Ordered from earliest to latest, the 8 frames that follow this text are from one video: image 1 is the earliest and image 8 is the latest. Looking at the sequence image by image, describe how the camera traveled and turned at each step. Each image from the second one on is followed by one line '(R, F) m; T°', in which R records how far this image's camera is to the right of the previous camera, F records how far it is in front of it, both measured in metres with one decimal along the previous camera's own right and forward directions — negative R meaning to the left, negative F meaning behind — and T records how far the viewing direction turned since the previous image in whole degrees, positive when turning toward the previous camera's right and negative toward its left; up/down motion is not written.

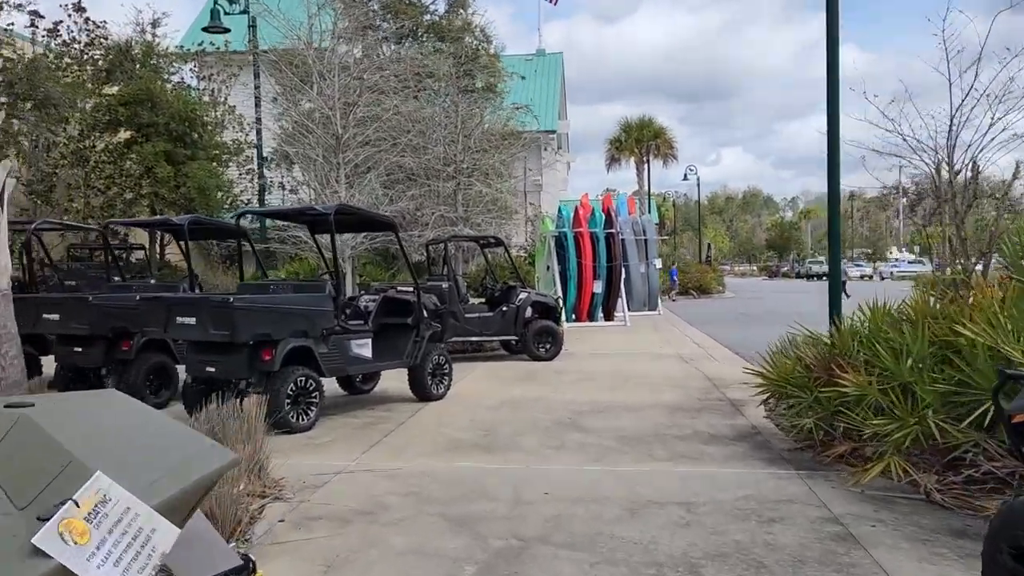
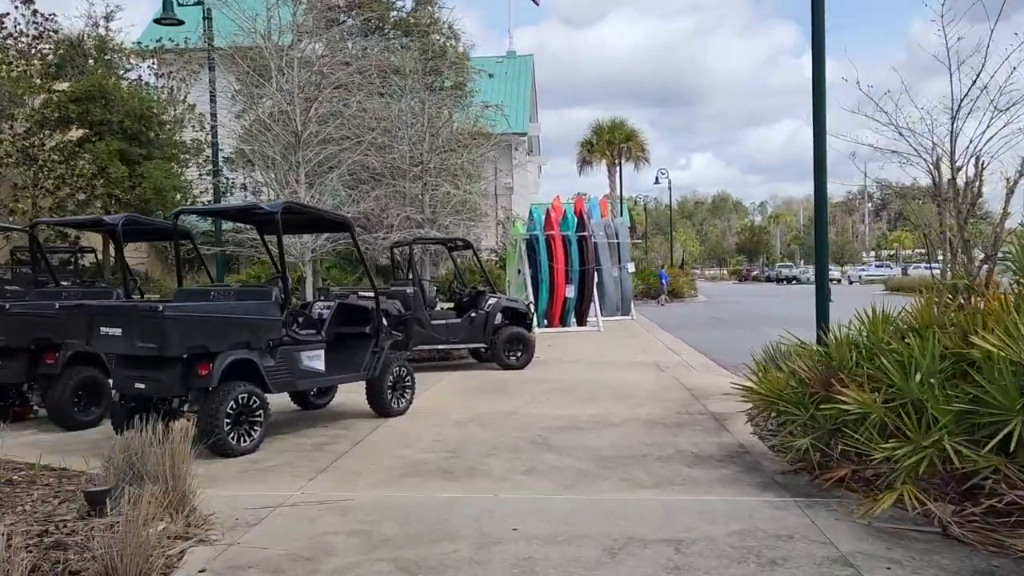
(+0.1, +0.7) m; +2°
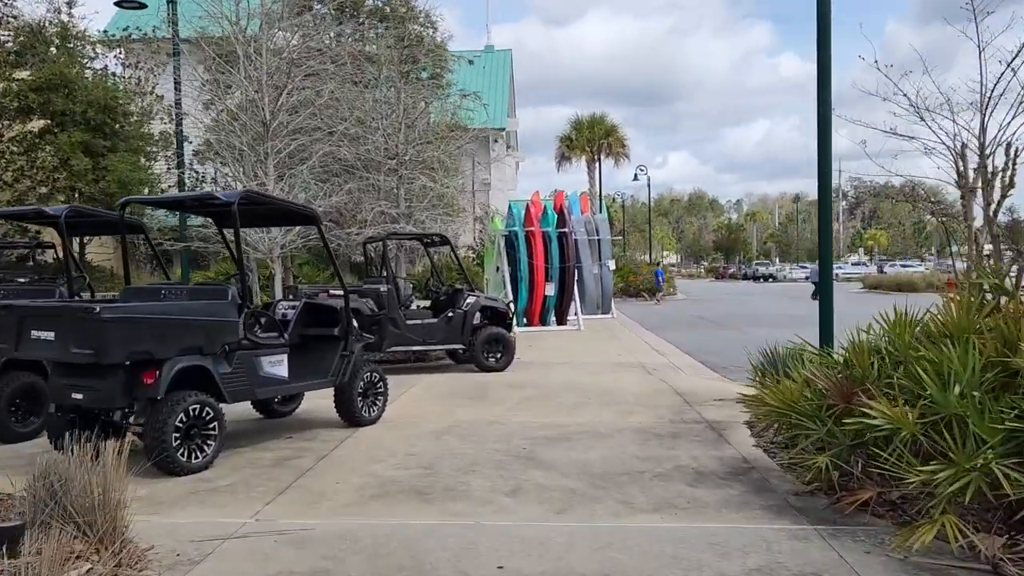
(0.0, +0.7) m; +2°
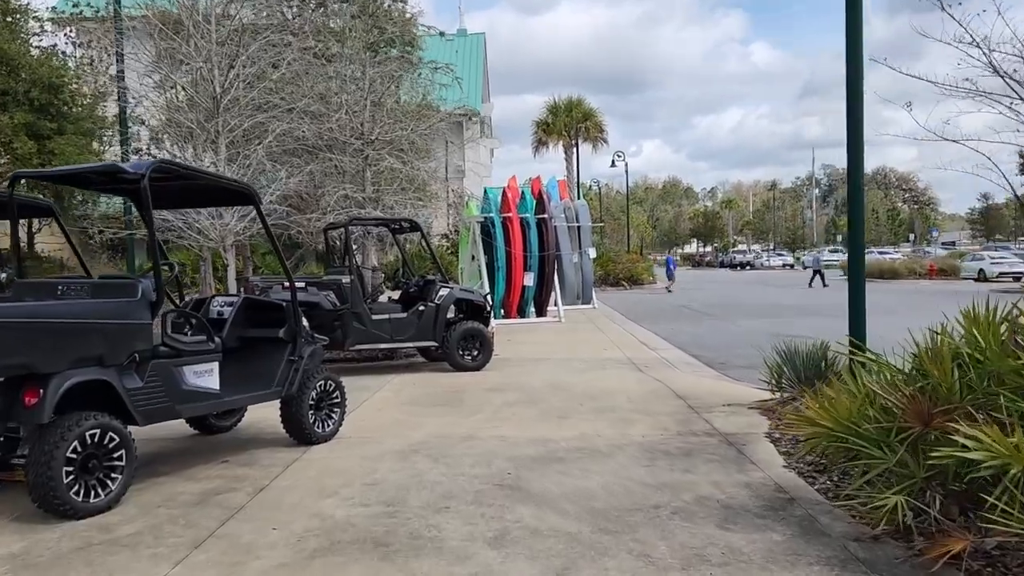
(0.0, +1.2) m; +2°
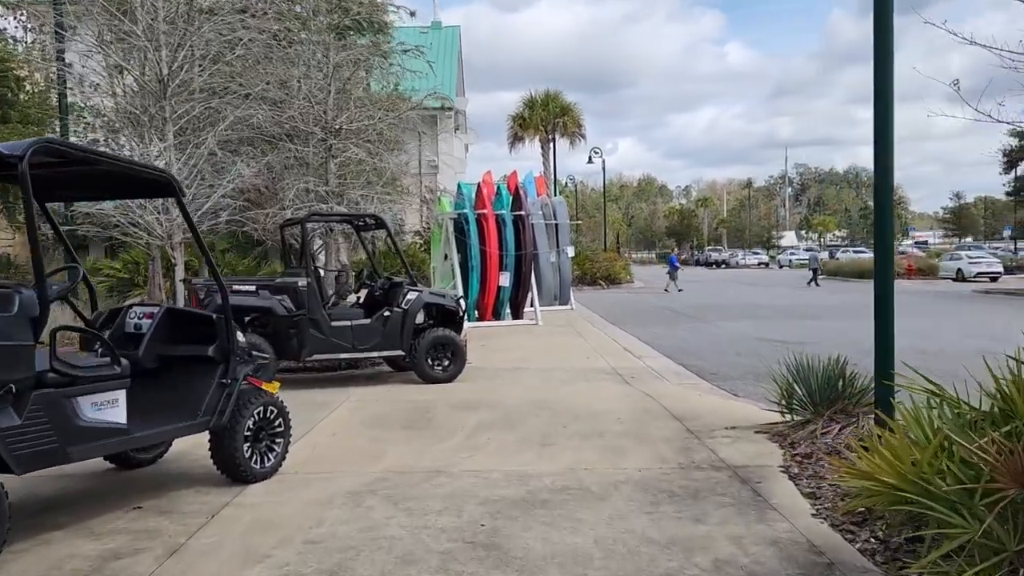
(0.0, +1.0) m; +2°
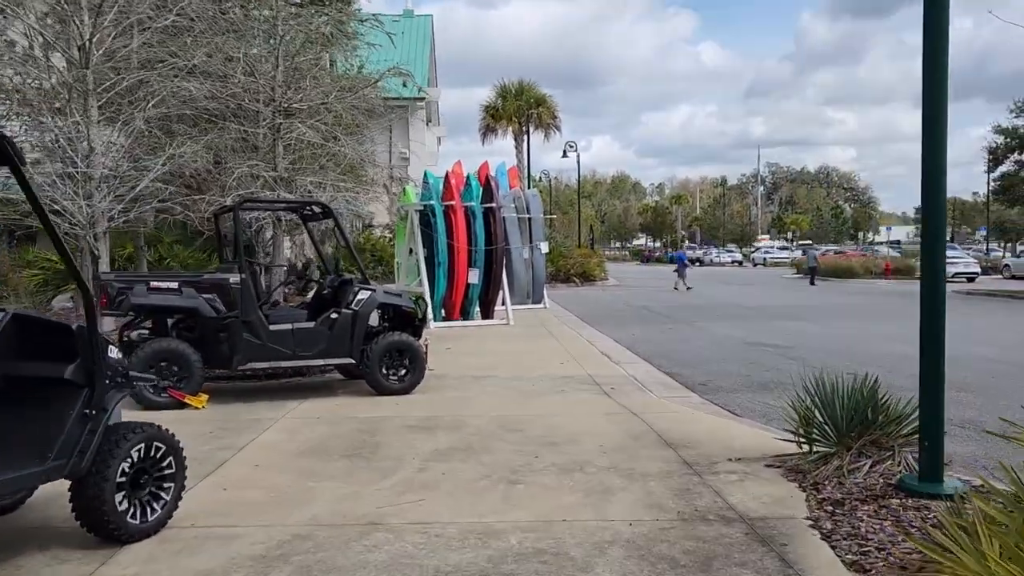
(+0.1, +1.2) m; +2°
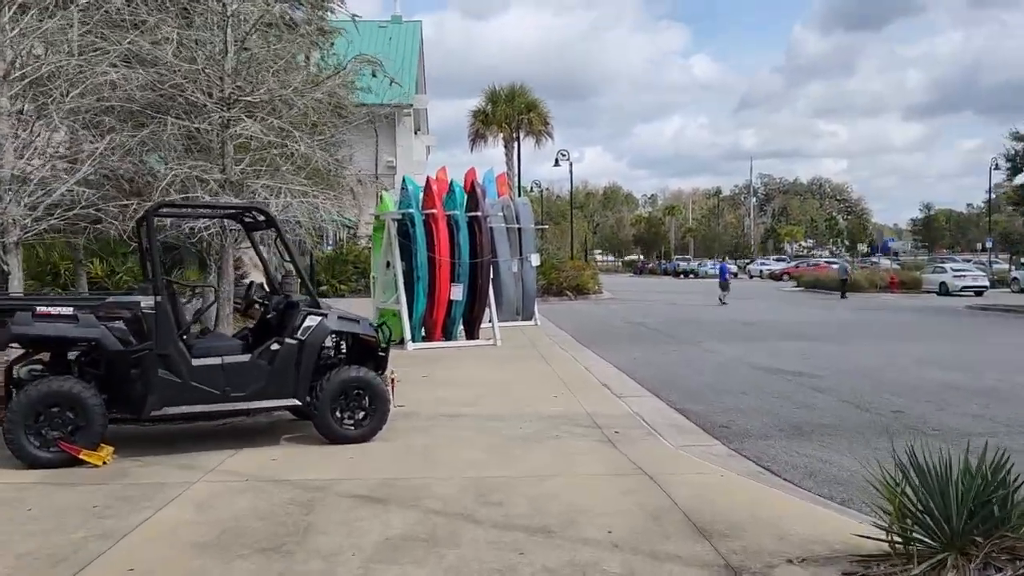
(+0.1, +1.6) m; +1°
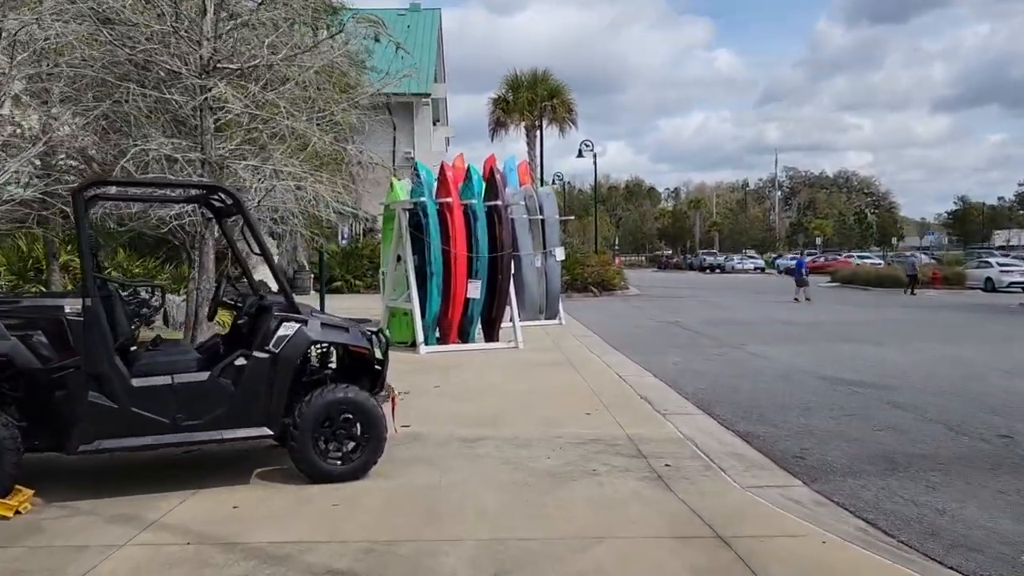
(0.0, +1.5) m; -2°
